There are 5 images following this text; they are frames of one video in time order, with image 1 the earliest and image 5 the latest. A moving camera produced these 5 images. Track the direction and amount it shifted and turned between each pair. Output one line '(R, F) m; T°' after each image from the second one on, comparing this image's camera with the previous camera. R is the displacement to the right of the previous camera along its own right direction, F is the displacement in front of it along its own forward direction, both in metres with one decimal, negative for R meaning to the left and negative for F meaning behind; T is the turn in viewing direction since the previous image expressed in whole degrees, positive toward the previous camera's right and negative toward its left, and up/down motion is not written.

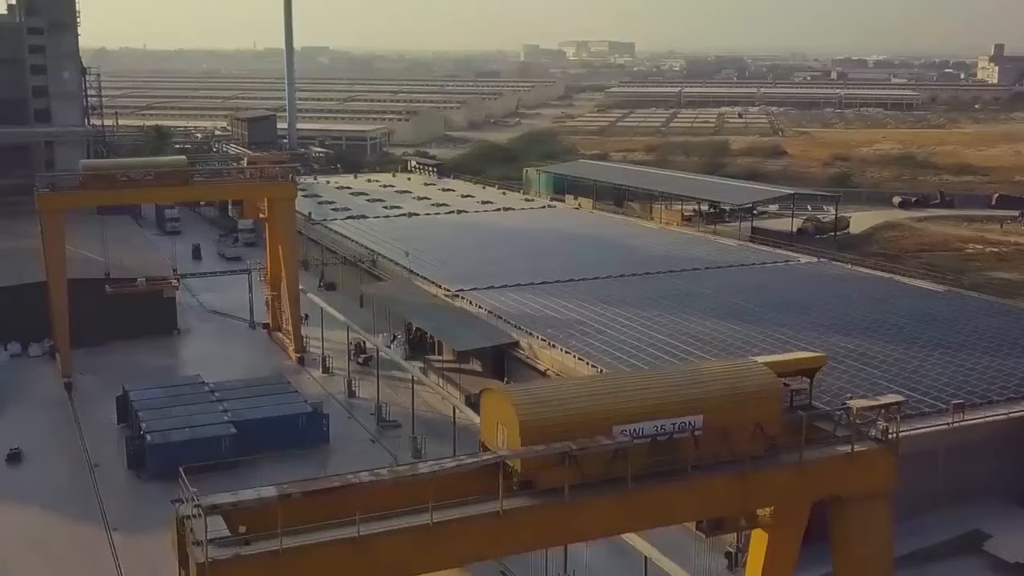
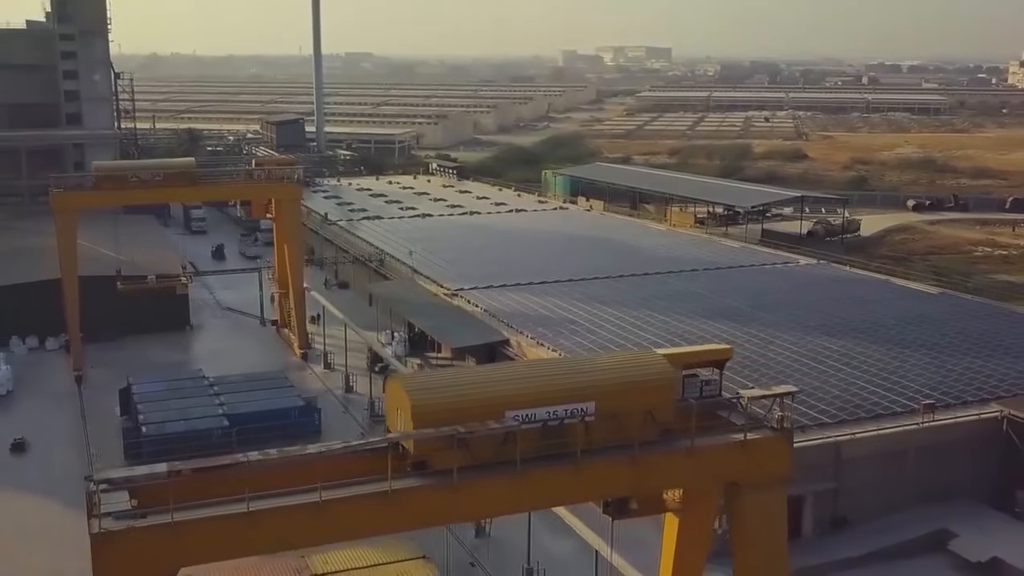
(+0.6, -0.2) m; -3°
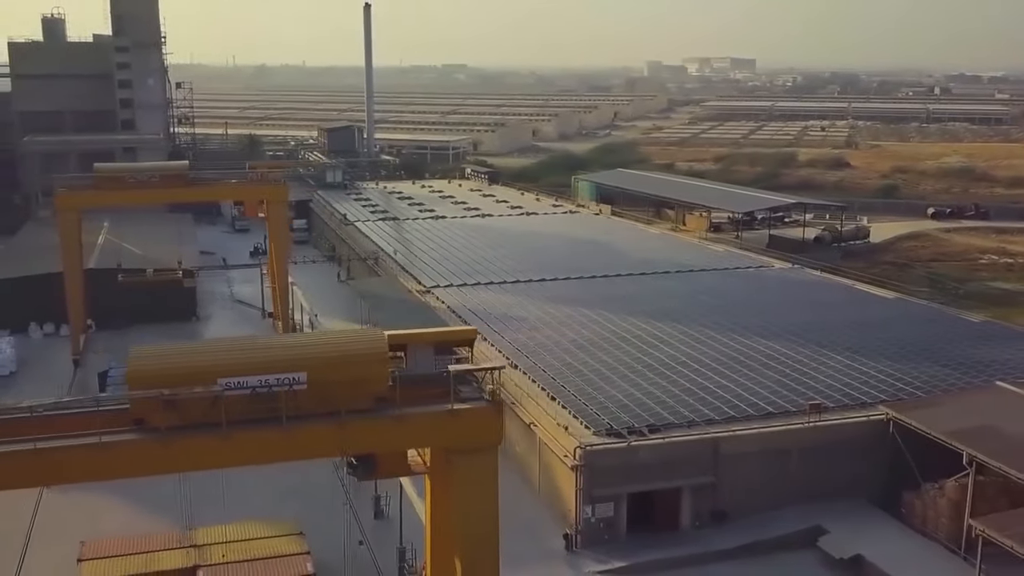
(+1.7, -0.3) m; -6°
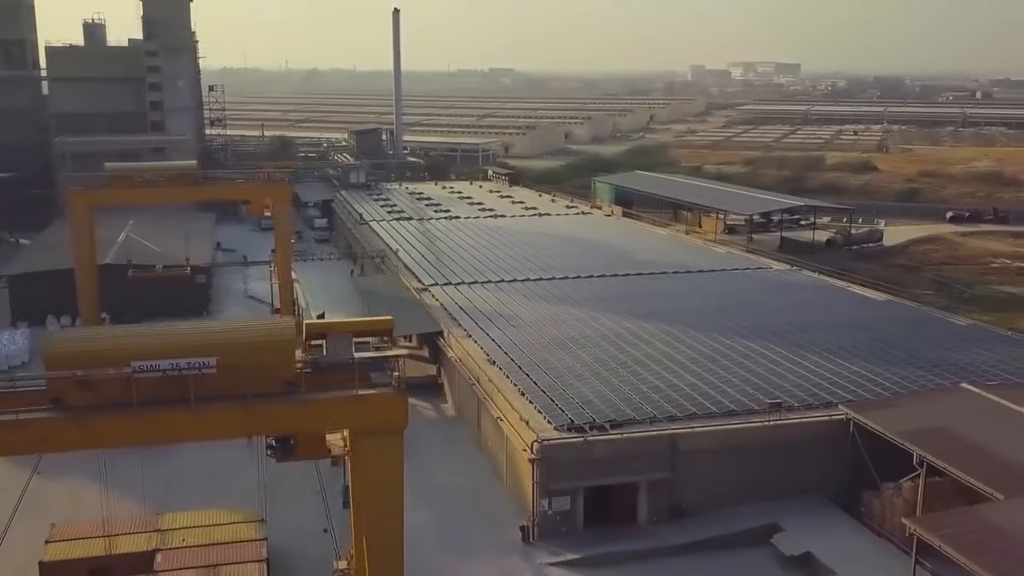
(+0.7, -0.1) m; -3°
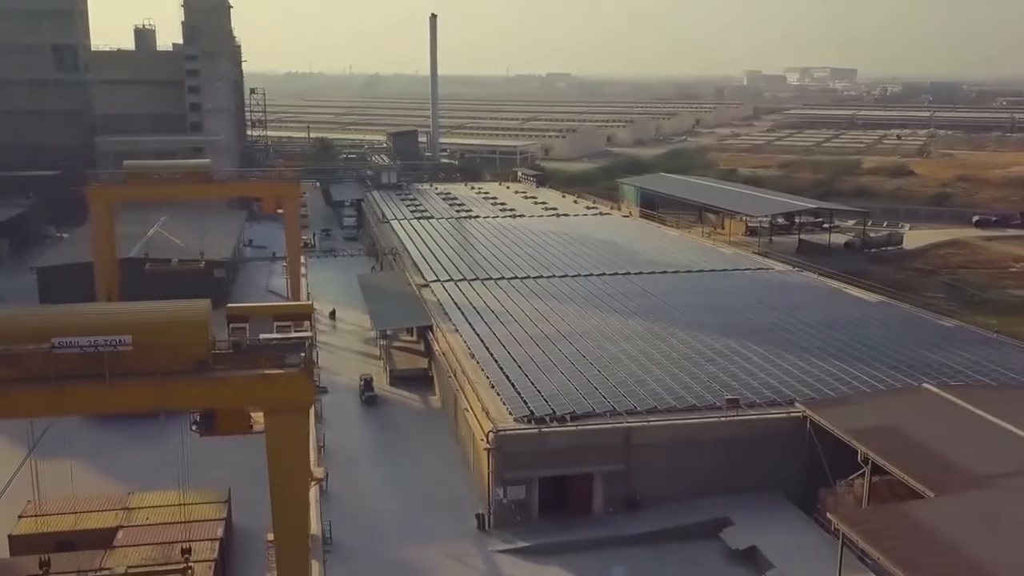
(+0.8, -0.1) m; -4°
